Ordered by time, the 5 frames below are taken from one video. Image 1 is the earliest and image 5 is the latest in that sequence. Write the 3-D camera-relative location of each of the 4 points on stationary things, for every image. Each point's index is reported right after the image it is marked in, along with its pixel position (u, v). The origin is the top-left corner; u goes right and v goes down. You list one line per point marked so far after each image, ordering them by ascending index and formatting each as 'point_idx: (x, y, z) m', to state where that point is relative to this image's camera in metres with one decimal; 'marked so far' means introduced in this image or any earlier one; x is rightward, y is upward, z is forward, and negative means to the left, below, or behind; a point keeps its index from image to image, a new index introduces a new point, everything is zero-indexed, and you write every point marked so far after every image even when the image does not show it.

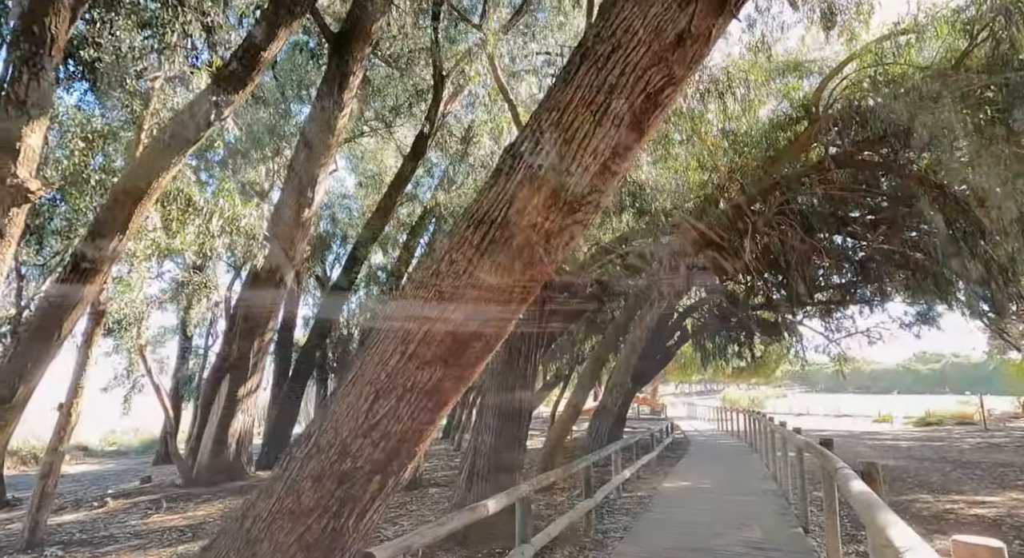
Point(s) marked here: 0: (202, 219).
0: (-3.8, +0.7, +7.7) m
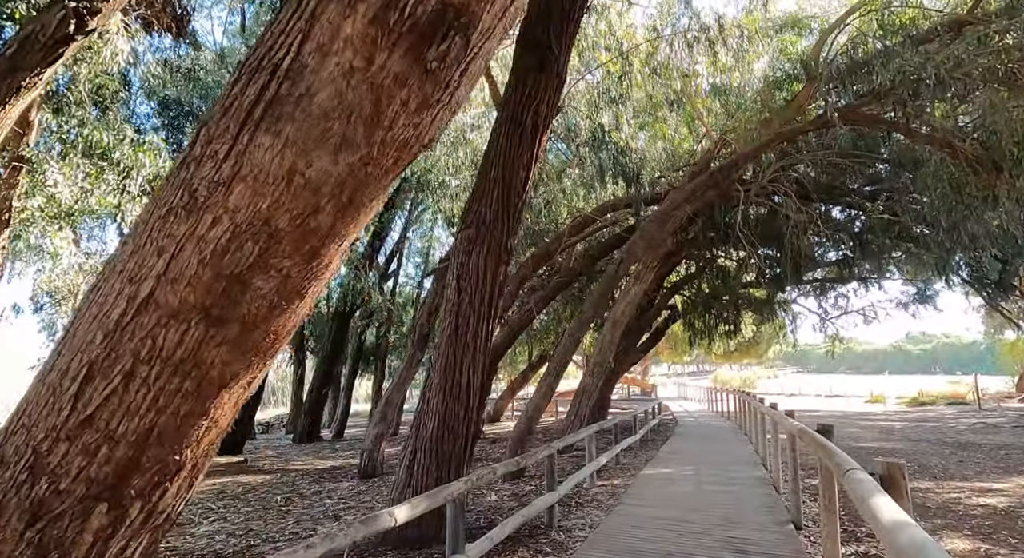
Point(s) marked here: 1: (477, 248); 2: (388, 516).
0: (-4.3, +1.1, +6.8) m
1: (-0.3, +0.2, +4.9) m
2: (-0.6, -1.1, +2.9) m
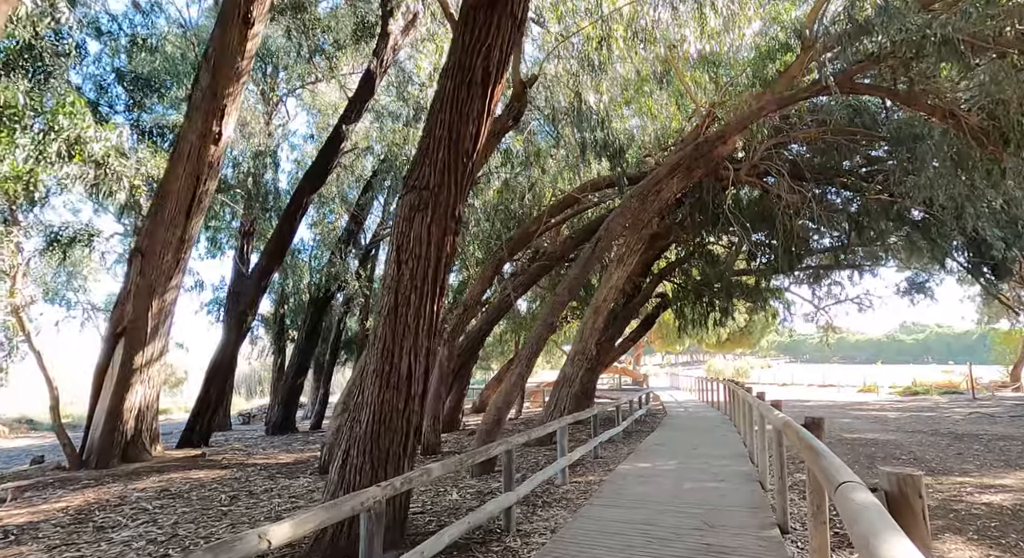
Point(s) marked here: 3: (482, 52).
0: (-4.6, +1.4, +6.1) m
1: (-0.6, +0.4, +4.2) m
2: (-0.9, -0.9, +2.2) m
3: (-0.2, +1.6, +4.4) m
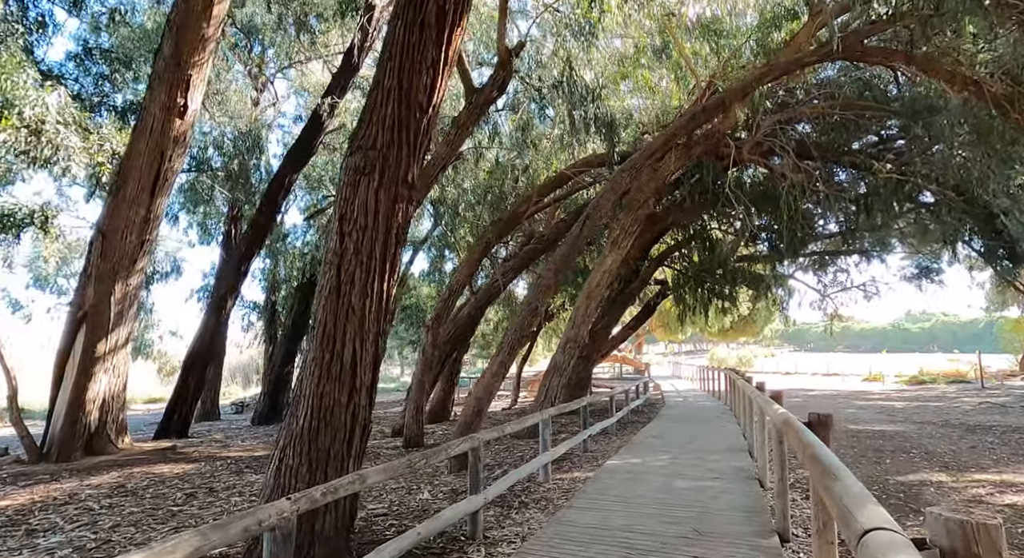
0: (-4.9, +1.5, +5.6) m
1: (-0.9, +0.6, +3.7) m
2: (-1.2, -0.8, +1.7) m
3: (-0.5, +1.8, +3.8) m
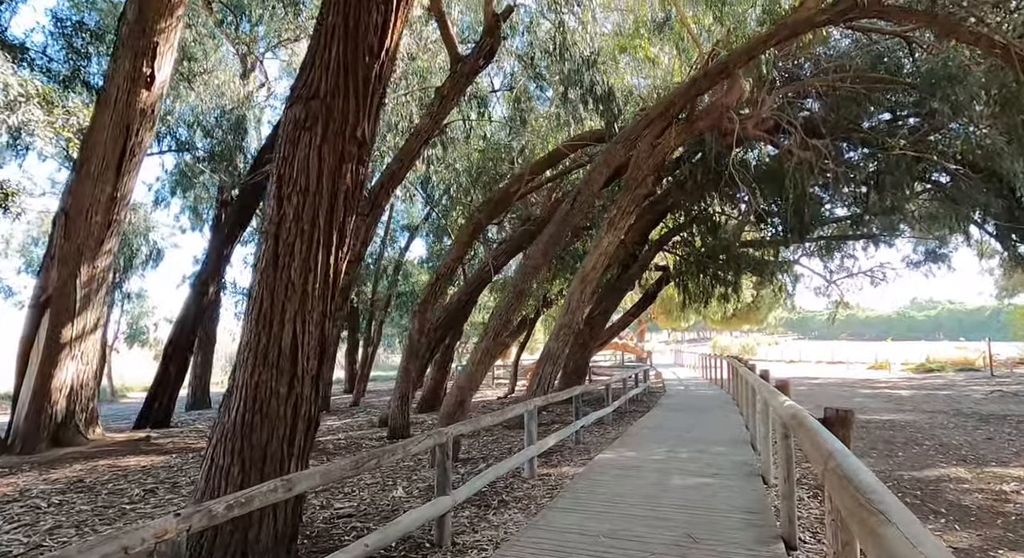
0: (-5.0, +1.7, +5.0) m
1: (-1.0, +0.7, +3.2) m
2: (-1.4, -0.7, +1.2) m
3: (-0.6, +1.9, +3.2) m
